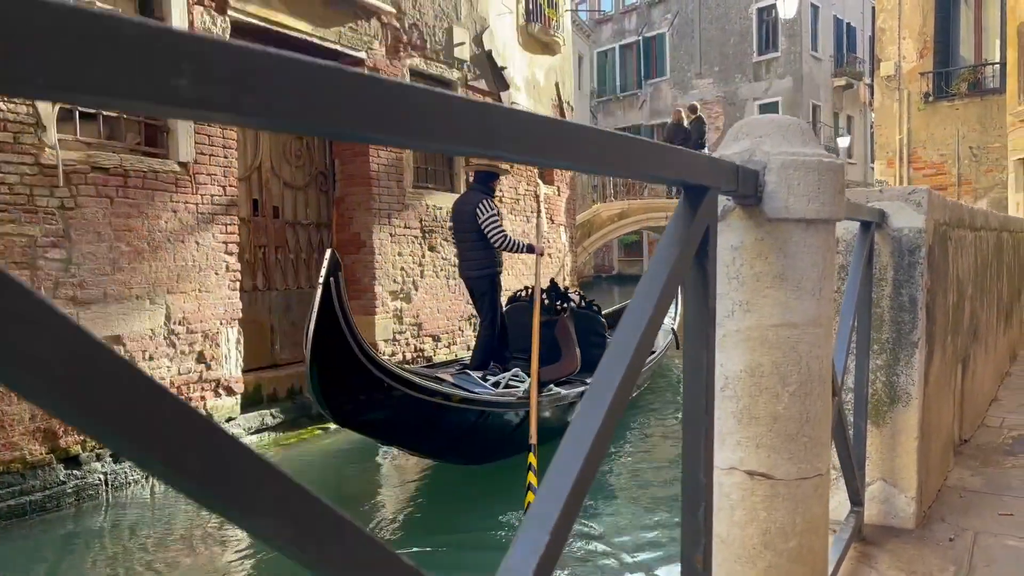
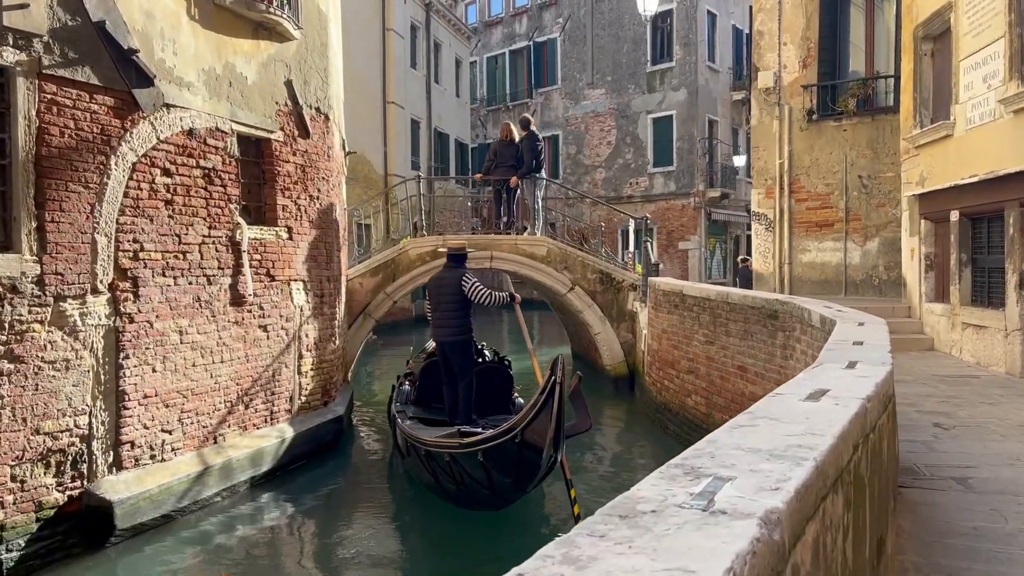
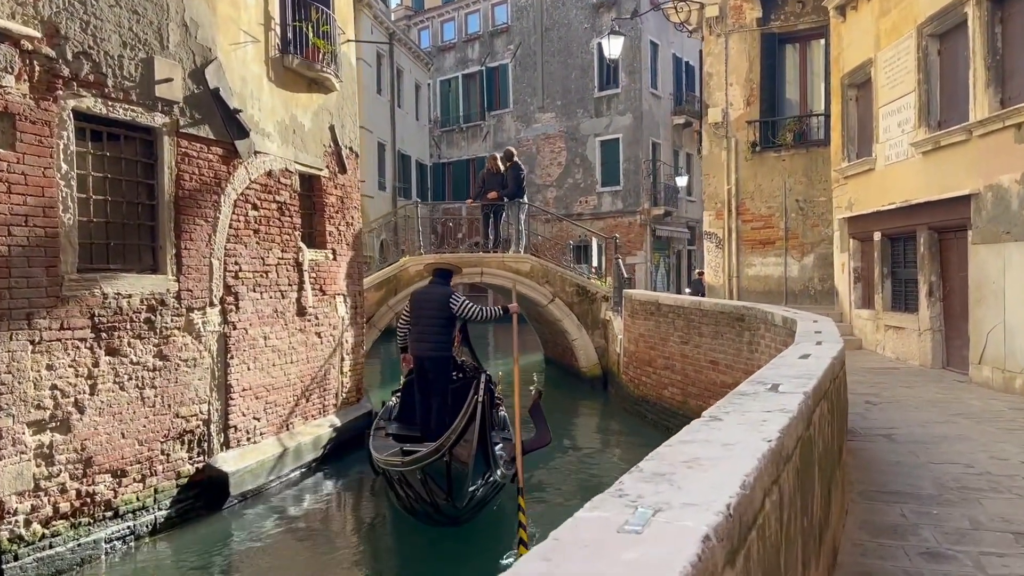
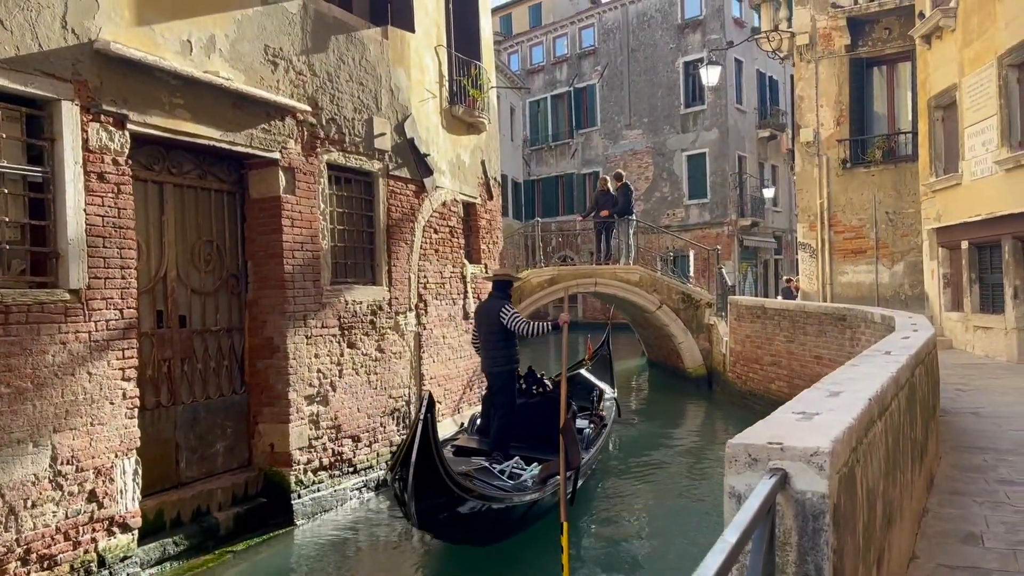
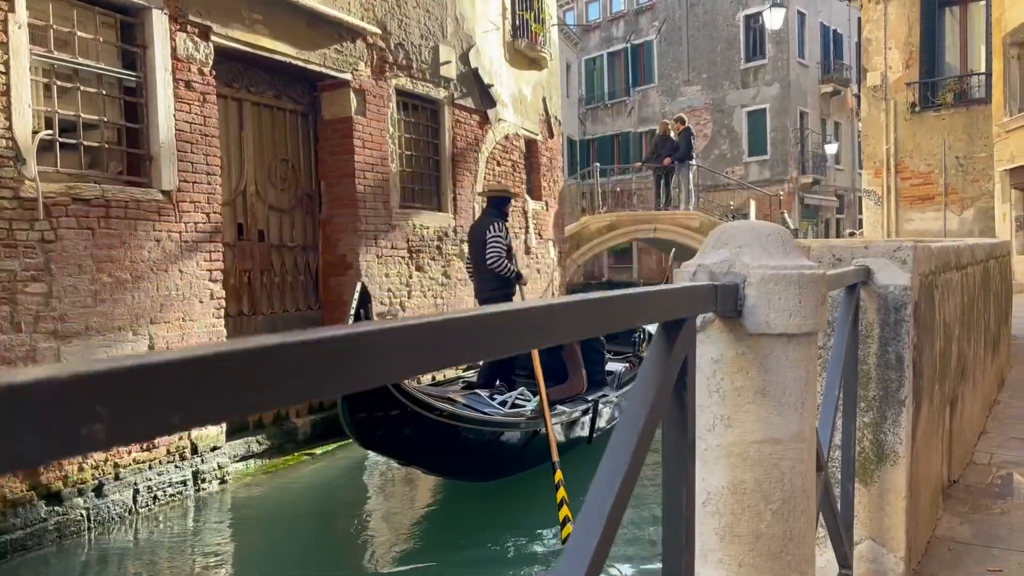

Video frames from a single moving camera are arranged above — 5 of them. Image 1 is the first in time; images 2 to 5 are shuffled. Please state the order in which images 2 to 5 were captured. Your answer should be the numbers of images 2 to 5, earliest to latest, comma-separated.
5, 4, 3, 2
